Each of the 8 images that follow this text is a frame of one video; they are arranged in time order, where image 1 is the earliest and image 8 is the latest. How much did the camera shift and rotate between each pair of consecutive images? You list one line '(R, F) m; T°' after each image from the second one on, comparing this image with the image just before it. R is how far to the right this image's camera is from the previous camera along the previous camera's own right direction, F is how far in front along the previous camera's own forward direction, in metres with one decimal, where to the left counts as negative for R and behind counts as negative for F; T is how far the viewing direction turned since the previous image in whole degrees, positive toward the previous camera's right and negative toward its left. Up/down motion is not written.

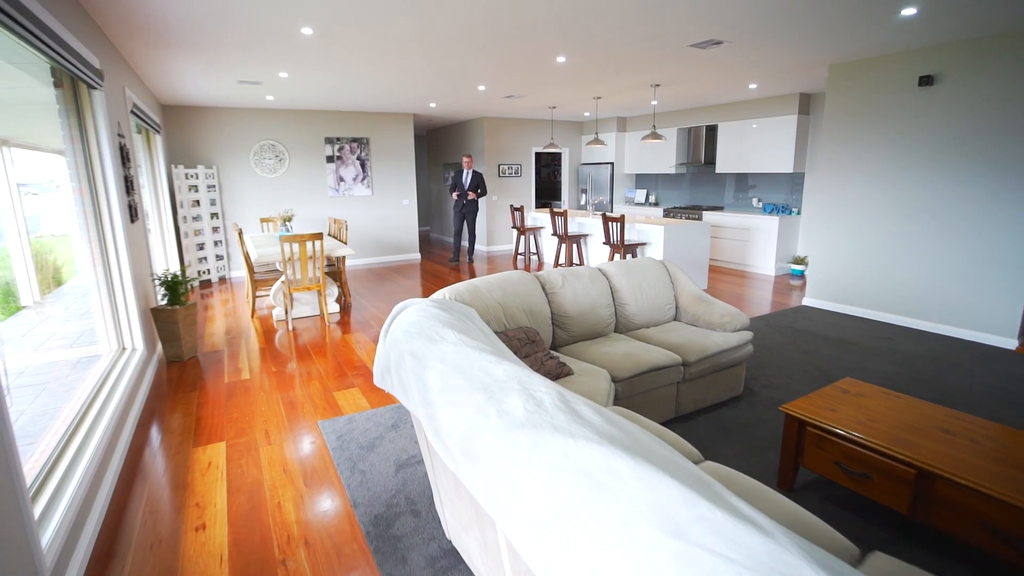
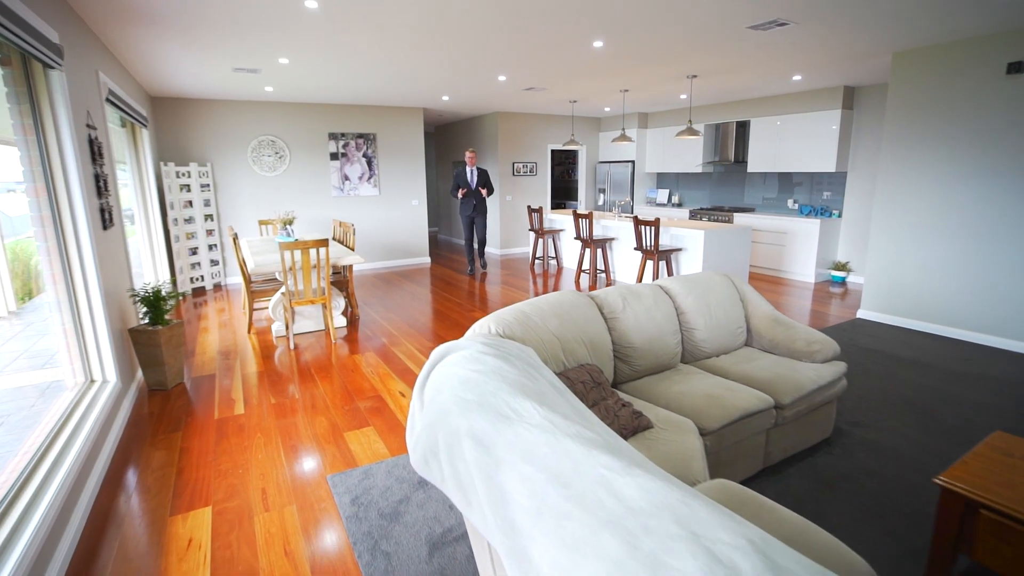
(-0.2, +0.5) m; 0°
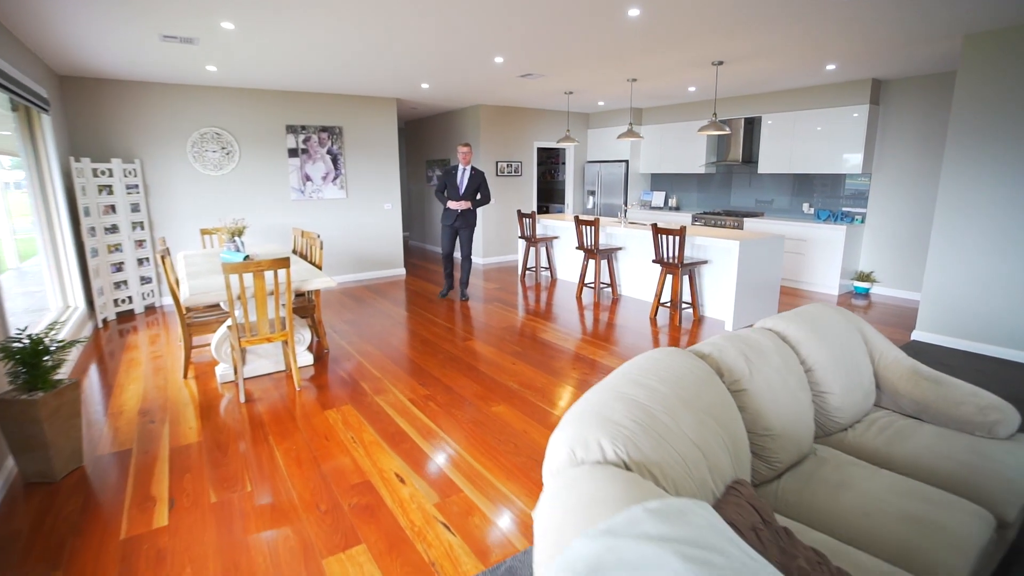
(-0.3, +0.9) m; +4°
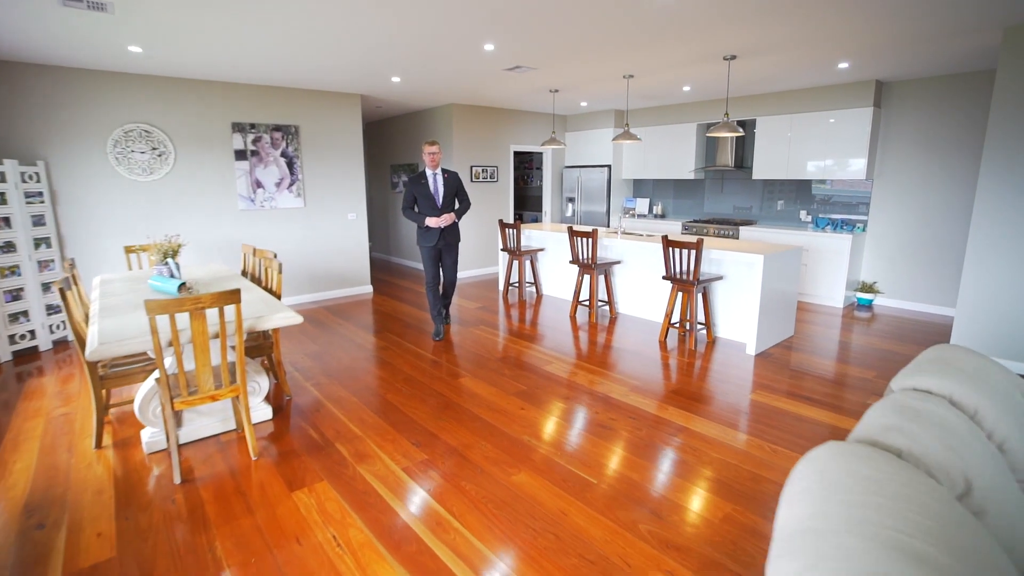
(-0.3, +0.7) m; +5°
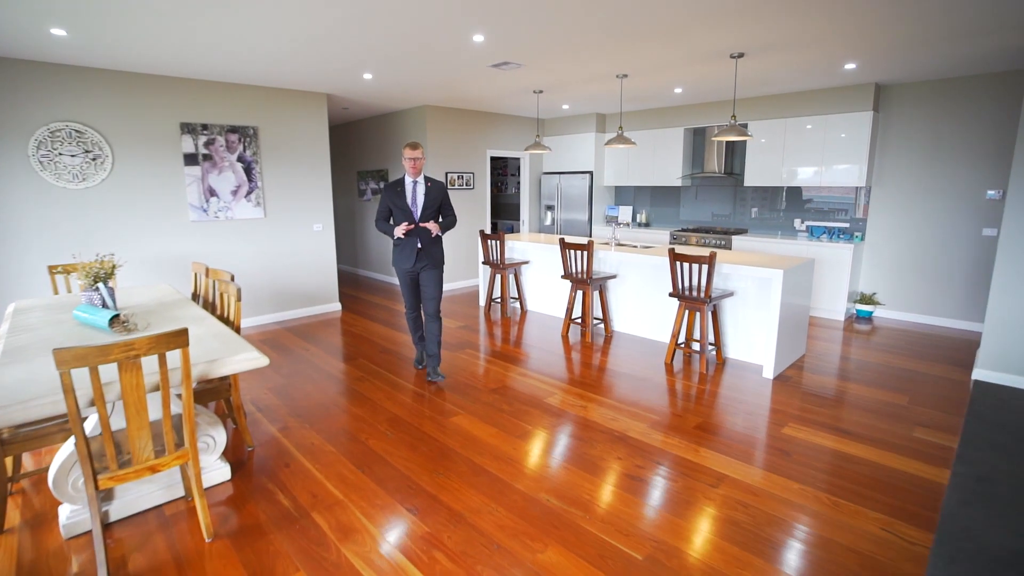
(-0.2, +0.5) m; +4°
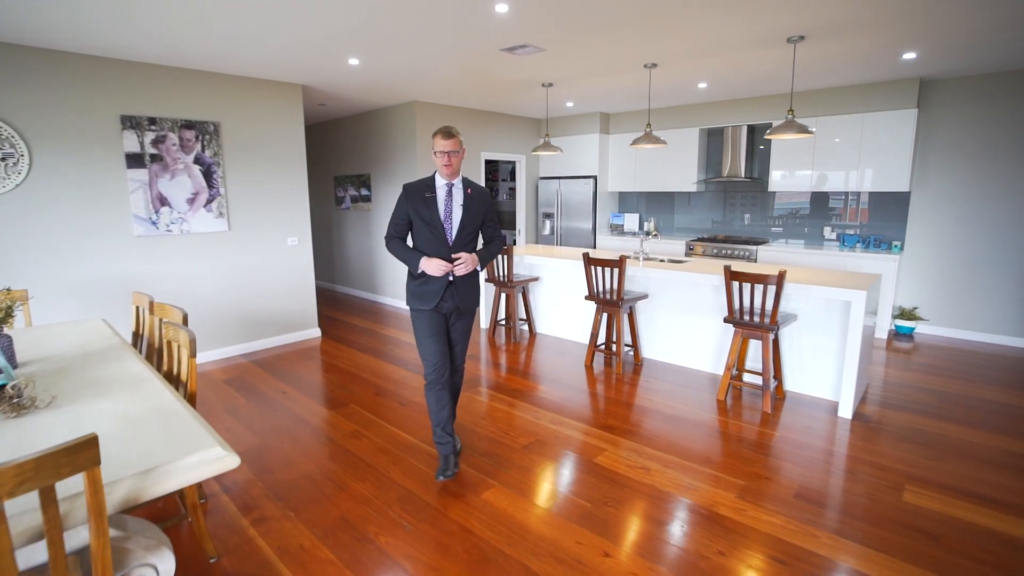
(-0.3, +0.7) m; +3°
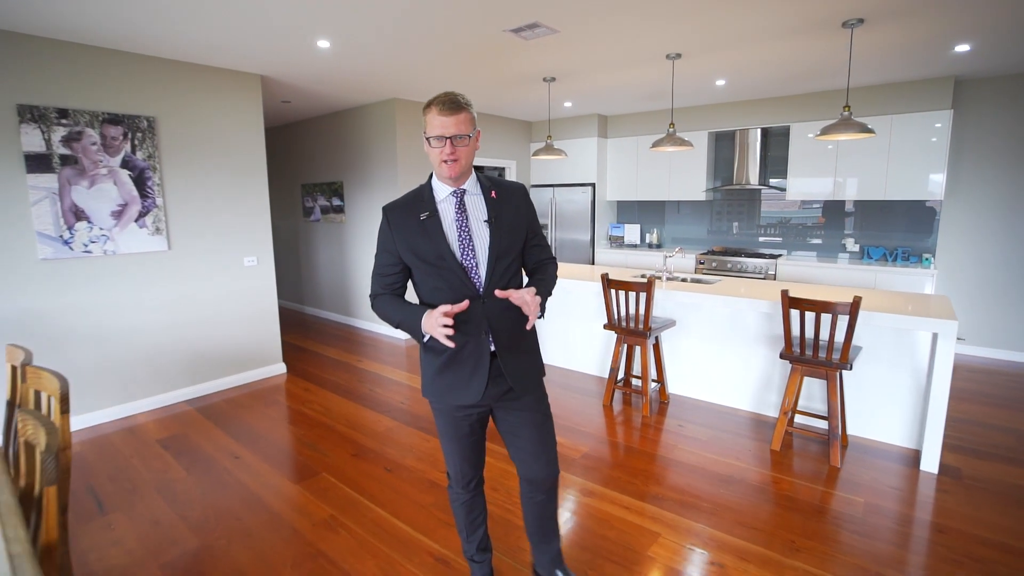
(-0.2, +0.7) m; +3°
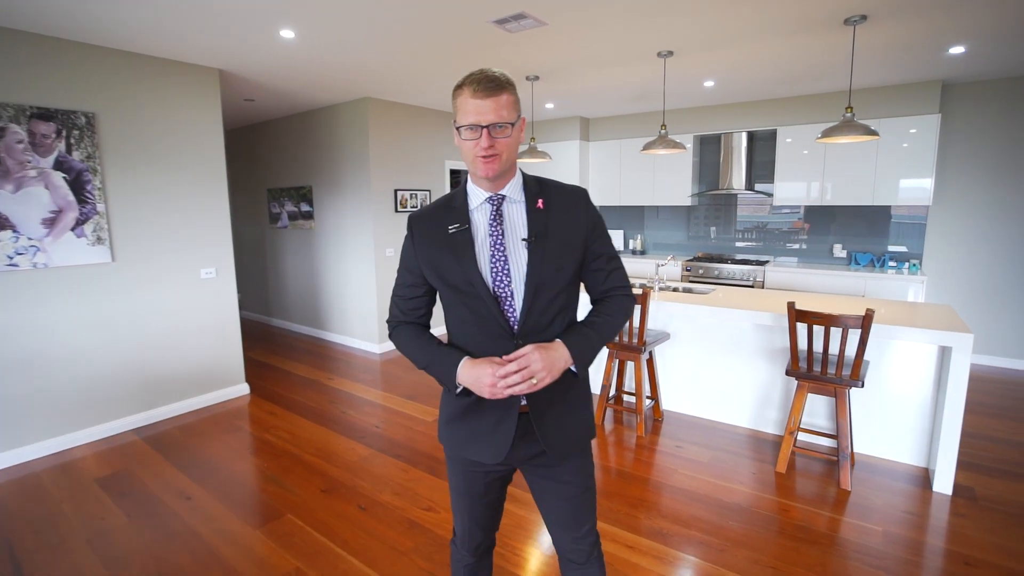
(-0.1, +0.2) m; +3°
